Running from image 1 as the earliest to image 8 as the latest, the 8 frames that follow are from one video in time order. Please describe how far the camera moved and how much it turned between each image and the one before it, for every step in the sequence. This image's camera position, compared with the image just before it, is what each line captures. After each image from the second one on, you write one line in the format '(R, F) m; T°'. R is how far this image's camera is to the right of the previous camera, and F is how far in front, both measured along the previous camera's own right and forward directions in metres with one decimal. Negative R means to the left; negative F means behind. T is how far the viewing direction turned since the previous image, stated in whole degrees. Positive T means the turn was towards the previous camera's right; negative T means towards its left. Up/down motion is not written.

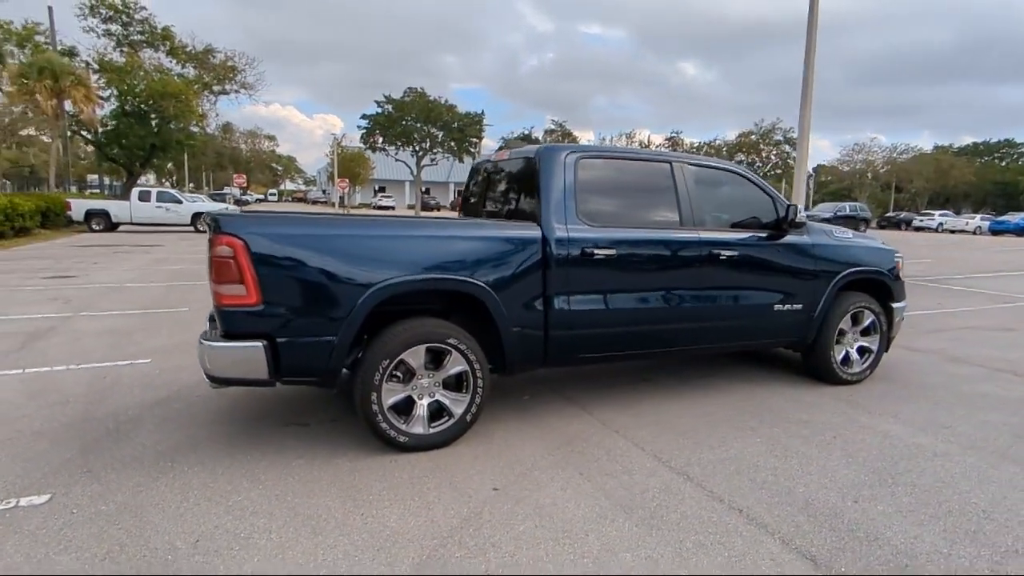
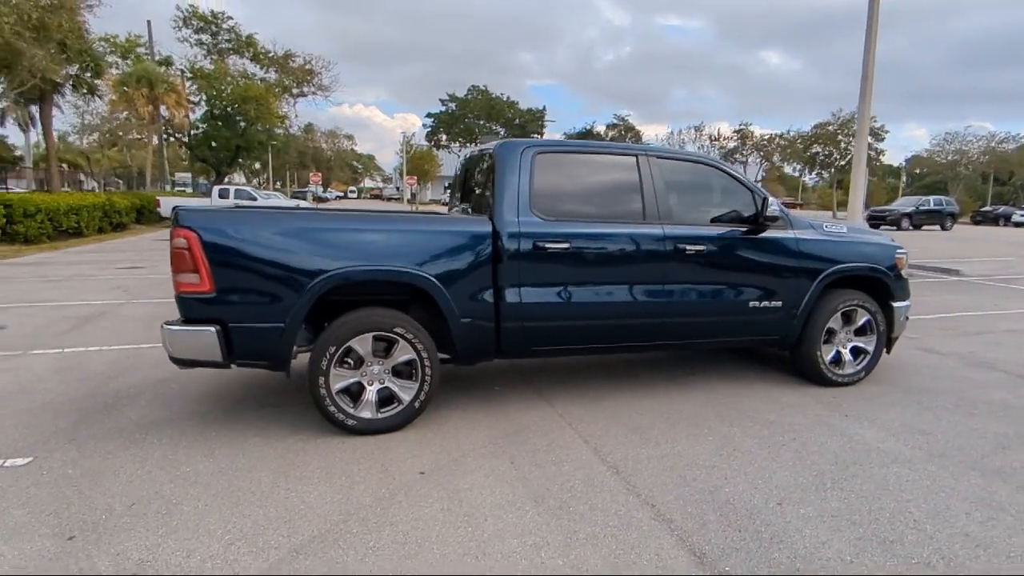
(+0.8, 0.0) m; -7°
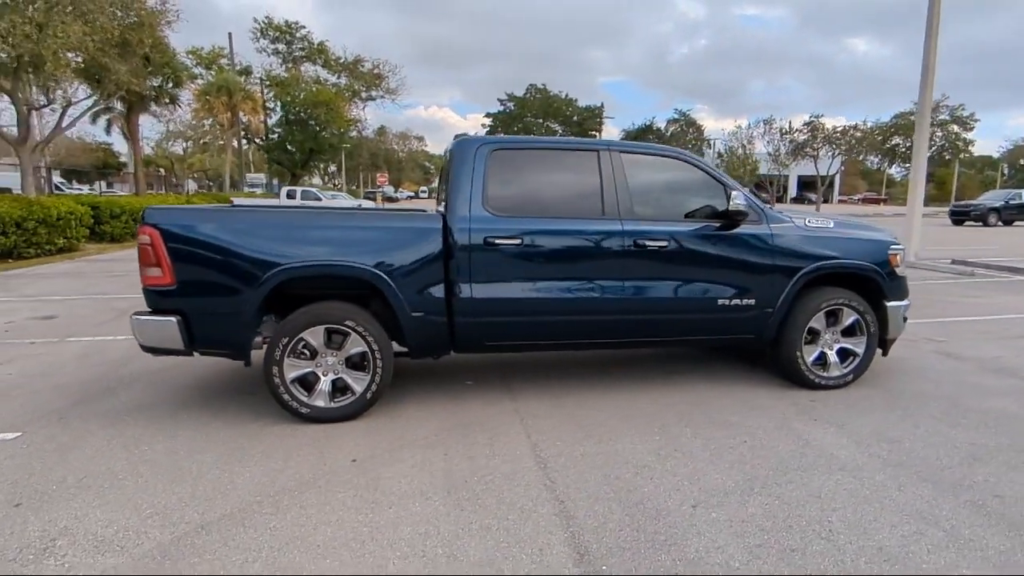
(+0.8, 0.0) m; -7°
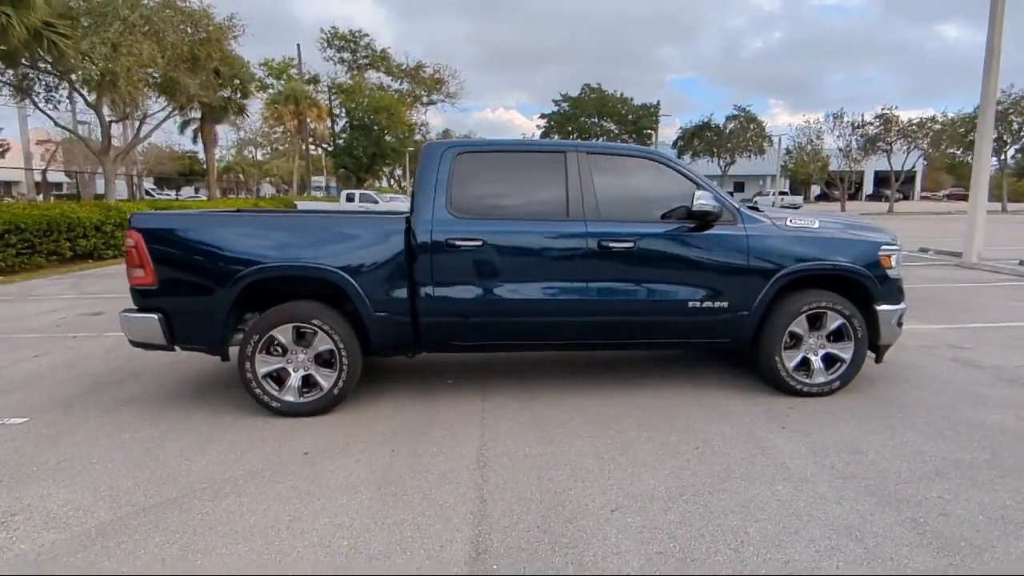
(+0.7, 0.0) m; -6°
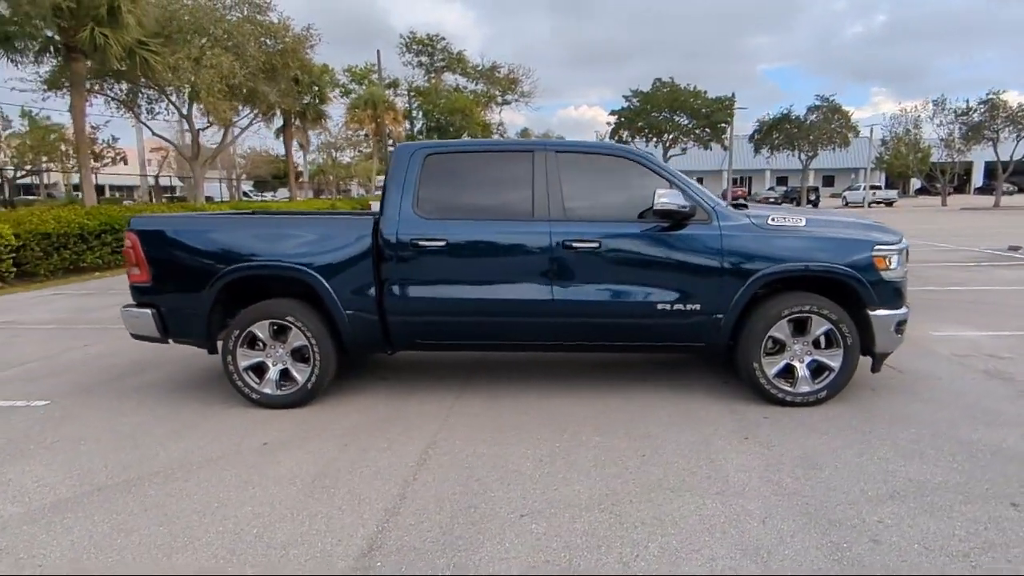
(+0.8, +0.1) m; -8°
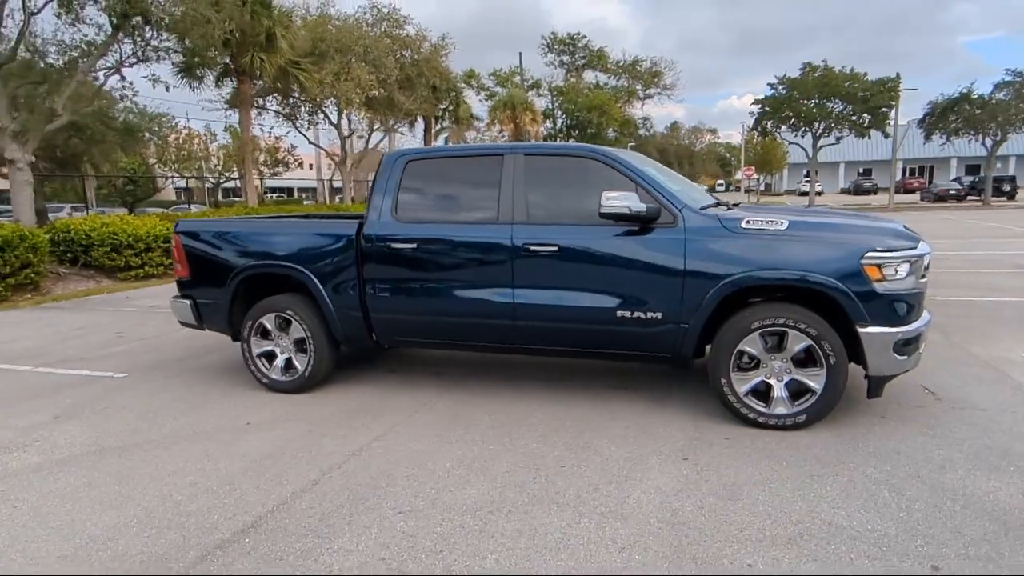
(+1.3, +0.1) m; -14°
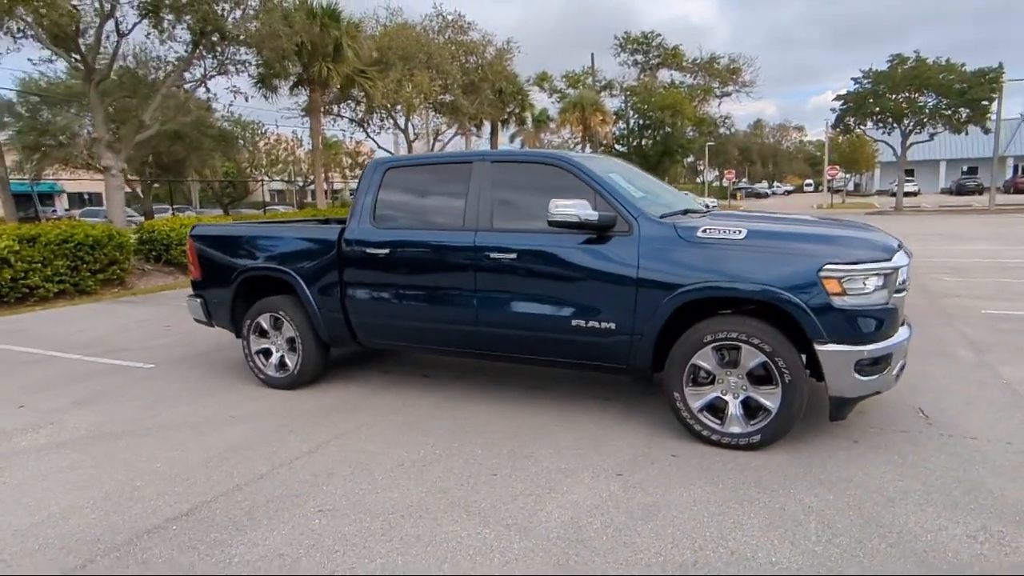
(+0.8, 0.0) m; -7°
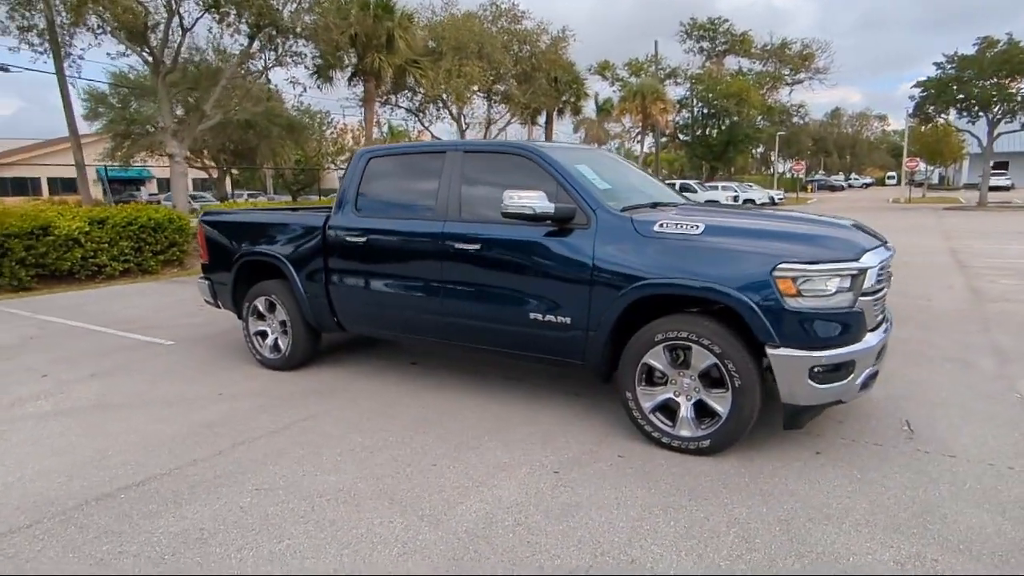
(+0.7, +0.1) m; -6°
